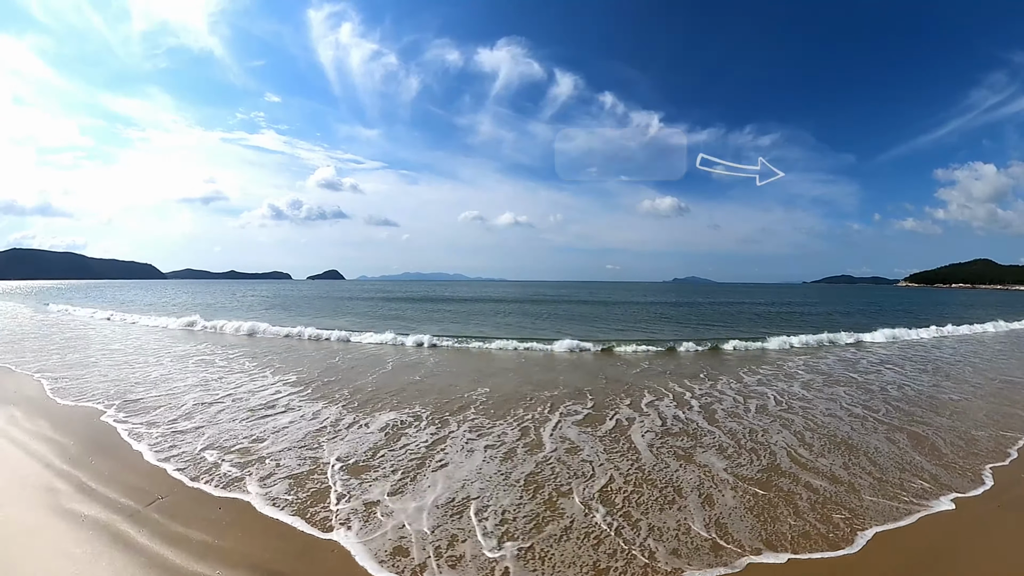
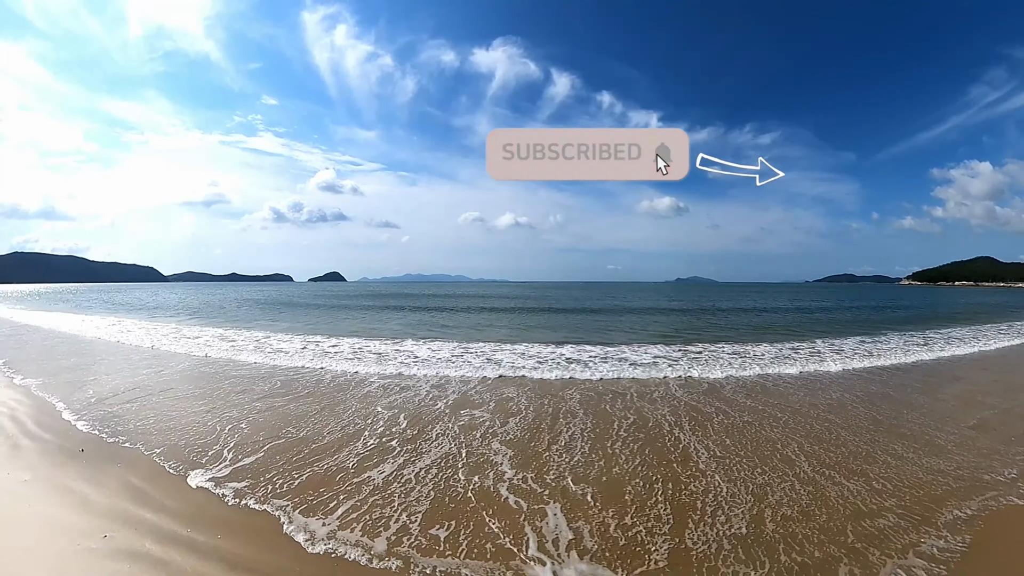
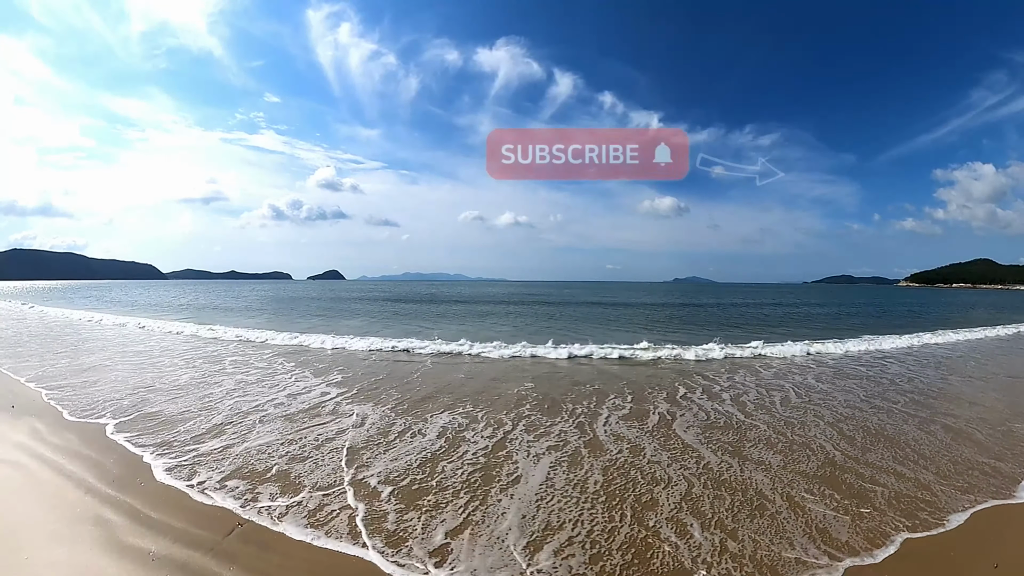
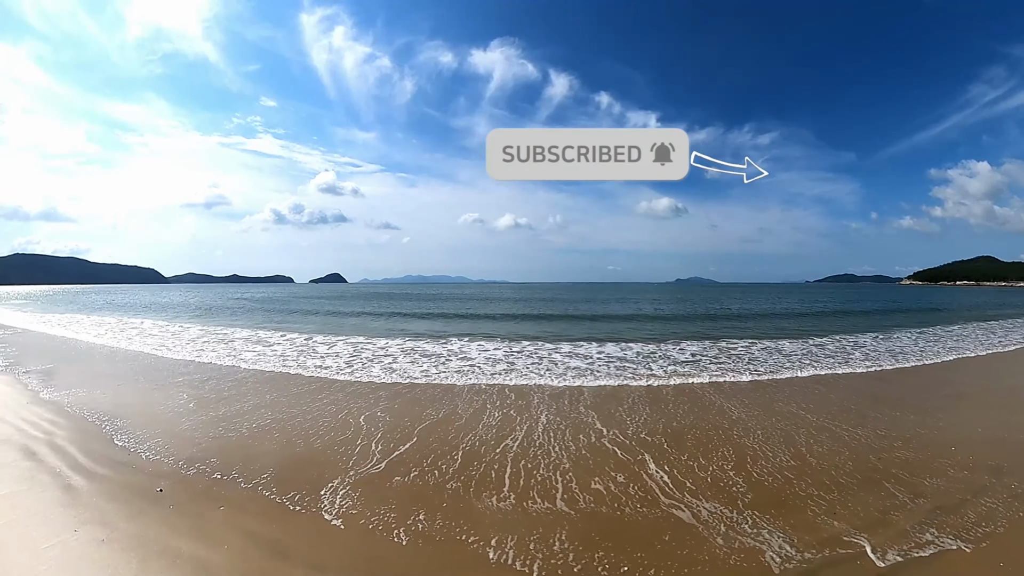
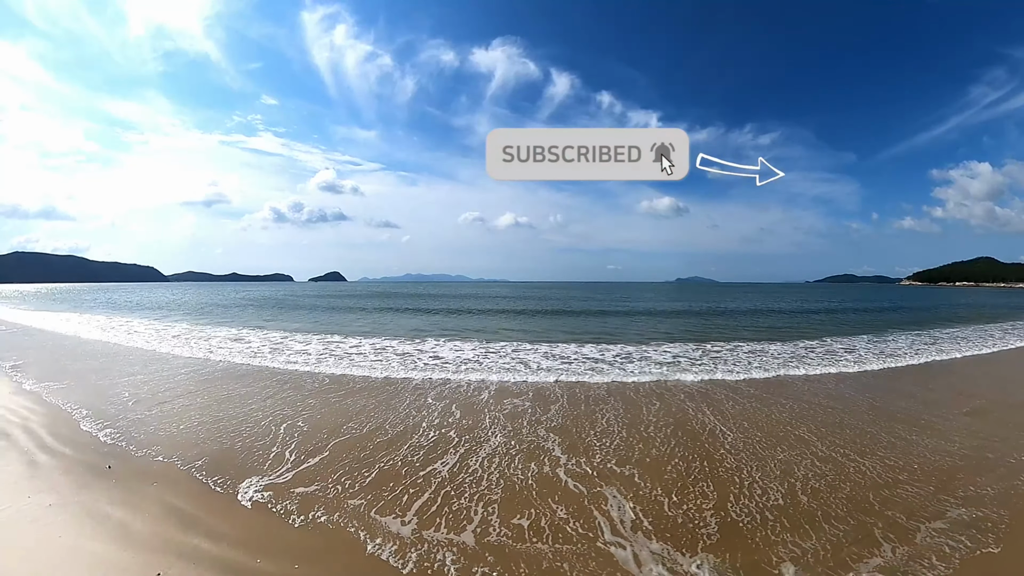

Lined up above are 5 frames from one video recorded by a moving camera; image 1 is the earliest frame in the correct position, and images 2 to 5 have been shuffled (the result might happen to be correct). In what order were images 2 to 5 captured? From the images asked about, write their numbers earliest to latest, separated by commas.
3, 2, 5, 4
